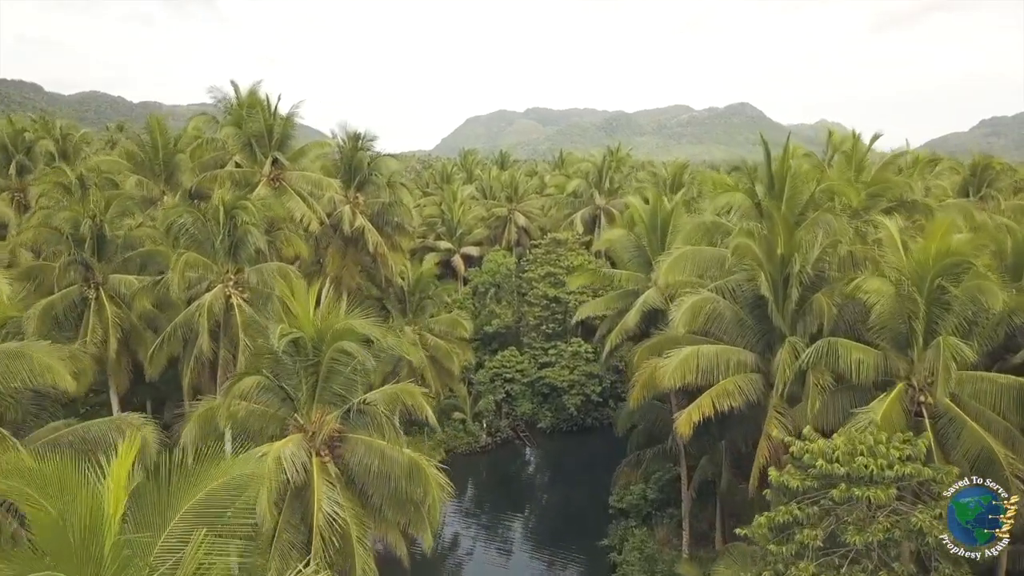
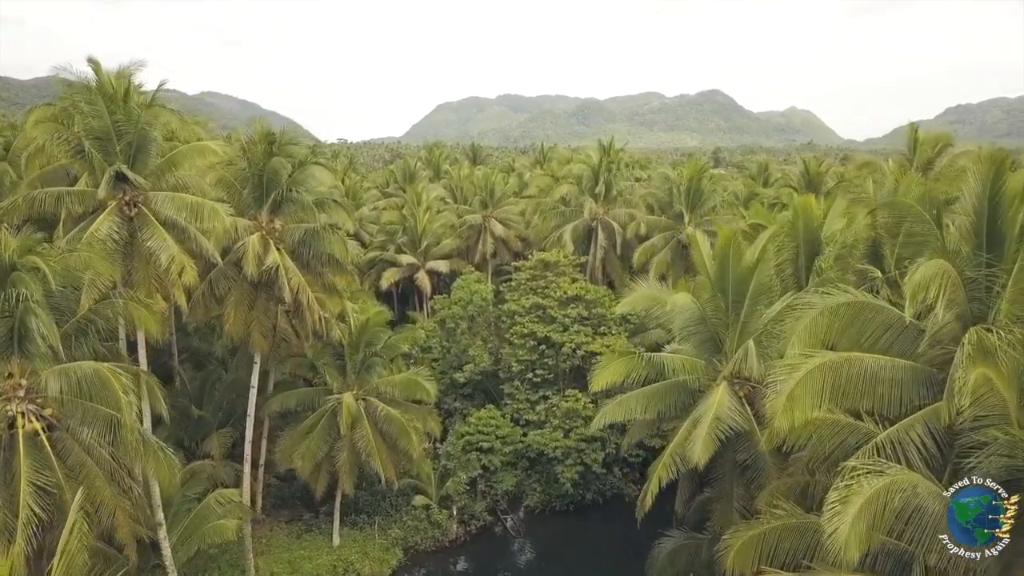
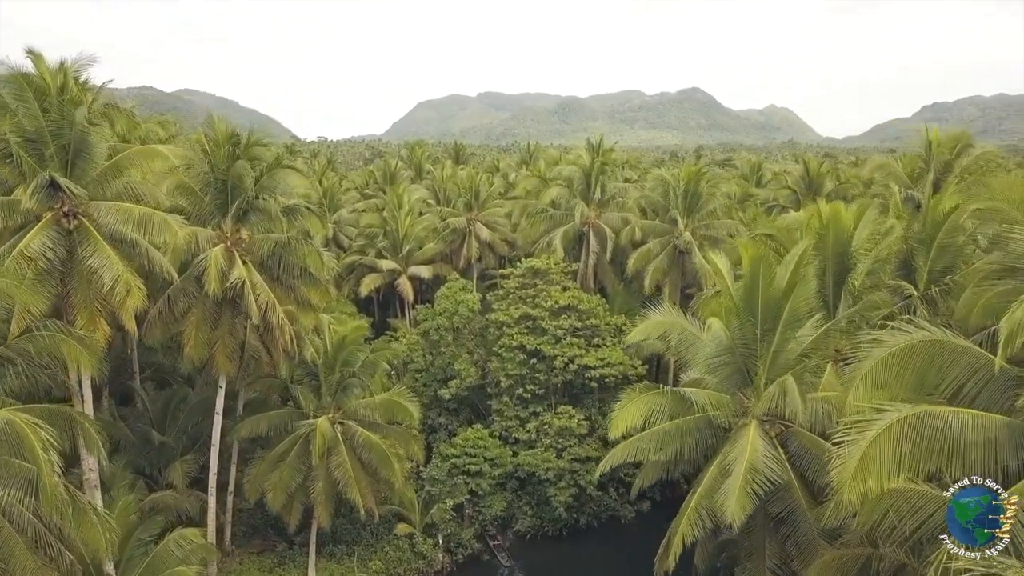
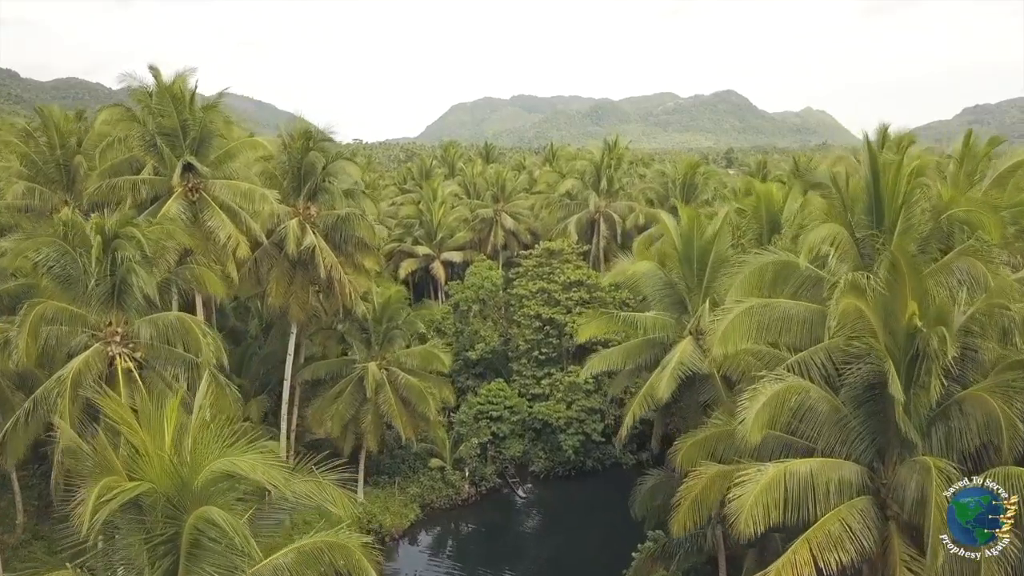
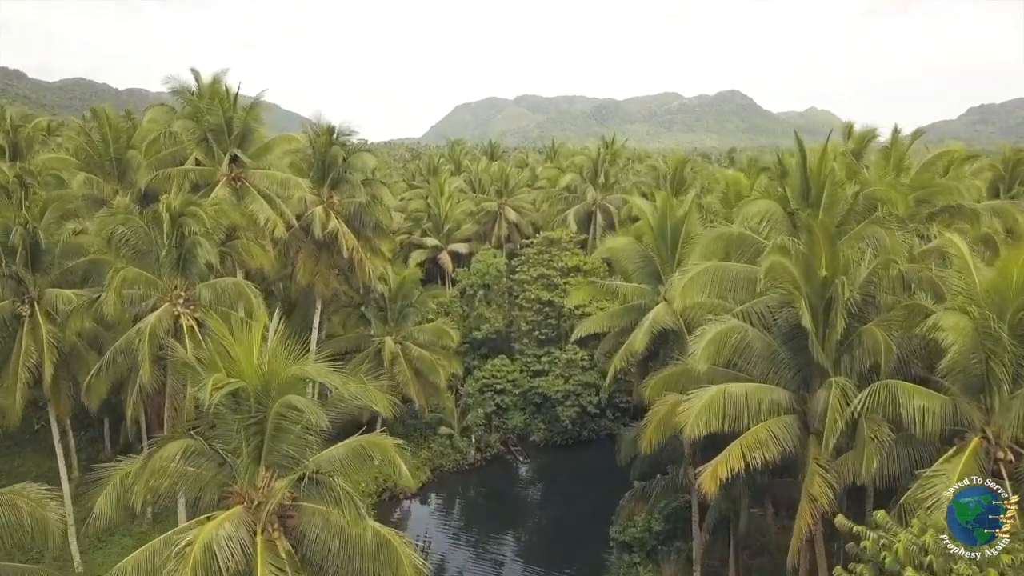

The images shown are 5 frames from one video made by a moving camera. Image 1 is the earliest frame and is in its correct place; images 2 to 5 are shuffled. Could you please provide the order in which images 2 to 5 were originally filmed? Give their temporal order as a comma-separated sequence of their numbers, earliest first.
5, 4, 2, 3
